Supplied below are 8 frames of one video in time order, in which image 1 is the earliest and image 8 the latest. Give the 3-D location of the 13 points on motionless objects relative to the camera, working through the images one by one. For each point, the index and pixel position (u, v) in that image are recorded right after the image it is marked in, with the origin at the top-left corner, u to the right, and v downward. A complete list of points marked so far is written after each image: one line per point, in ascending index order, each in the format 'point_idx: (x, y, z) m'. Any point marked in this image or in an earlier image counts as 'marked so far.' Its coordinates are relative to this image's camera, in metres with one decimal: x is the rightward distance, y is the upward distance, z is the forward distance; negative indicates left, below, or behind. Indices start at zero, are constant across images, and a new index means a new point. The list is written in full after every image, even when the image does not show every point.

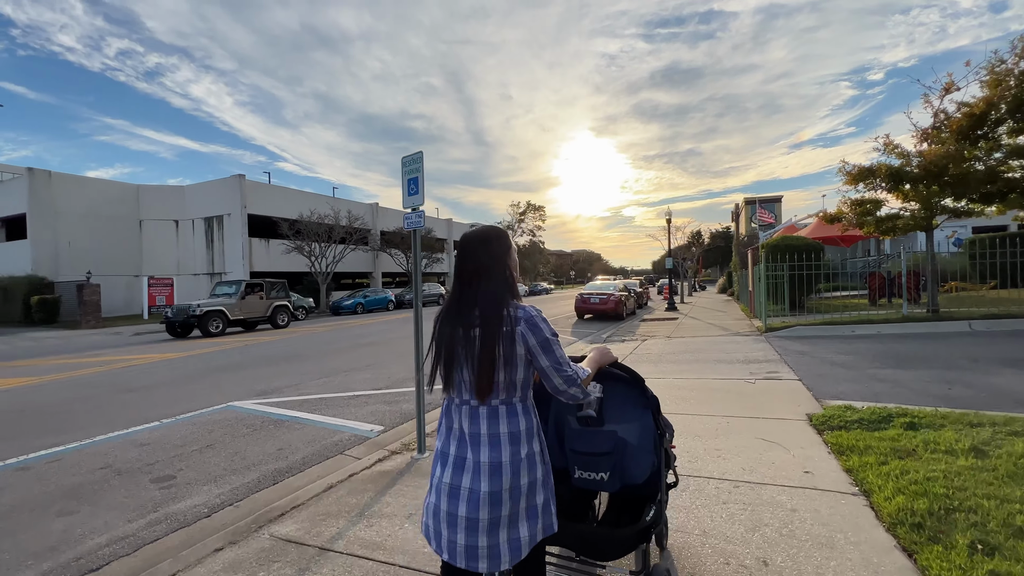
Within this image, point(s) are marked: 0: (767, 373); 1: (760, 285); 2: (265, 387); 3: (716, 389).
0: (+4.0, -1.3, +7.1) m
1: (+7.6, +0.1, +13.7) m
2: (-4.2, -1.7, +7.6) m
3: (+2.8, -1.4, +6.2) m
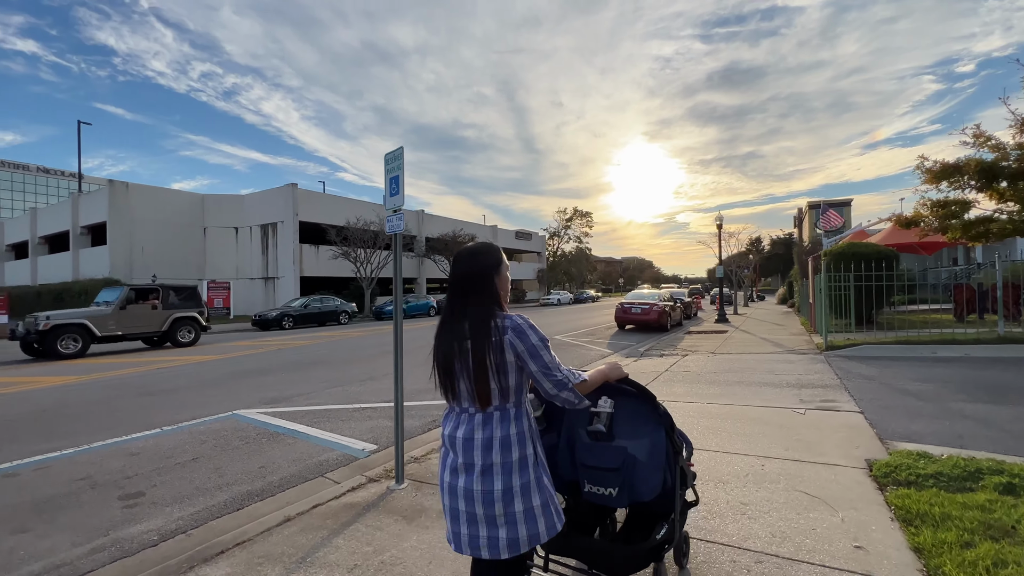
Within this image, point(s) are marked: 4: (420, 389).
0: (+4.1, -1.5, +6.0) m
1: (+8.5, -0.2, +12.3) m
2: (-3.9, -1.8, +7.5) m
3: (+2.9, -1.6, +5.3) m
4: (-1.7, -1.8, +8.0) m
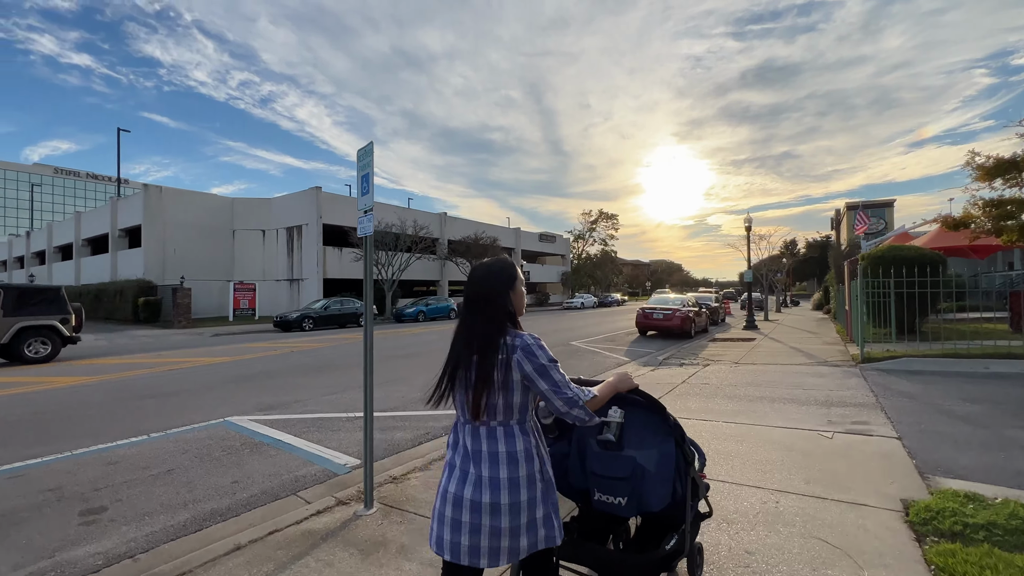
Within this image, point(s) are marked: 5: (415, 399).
0: (+4.1, -1.6, +5.4) m
1: (+8.8, -0.4, +11.4) m
2: (-3.9, -1.9, +7.3) m
3: (+2.8, -1.6, +4.8) m
4: (-1.6, -1.9, +7.7) m
5: (-1.7, -1.9, +7.6) m
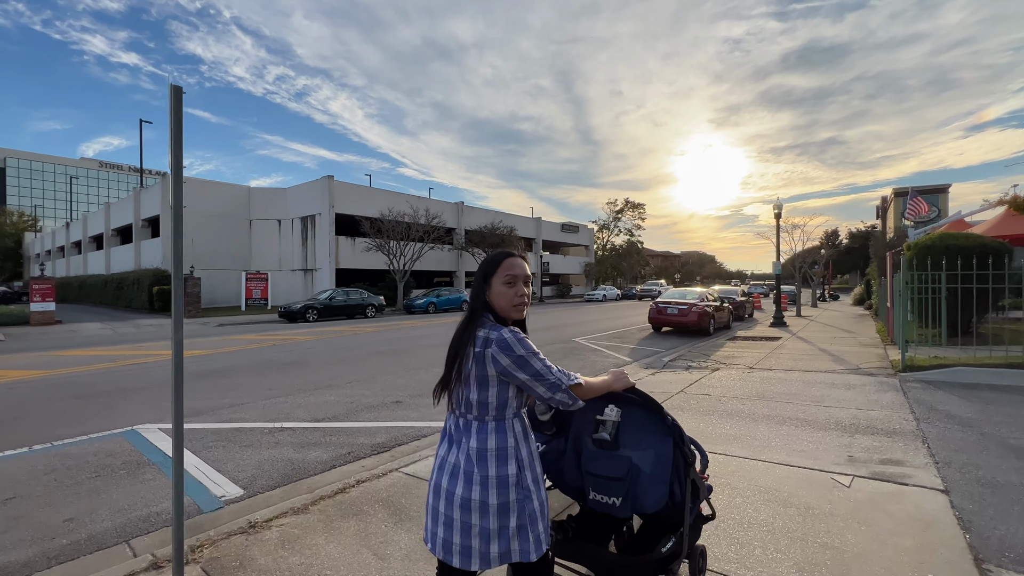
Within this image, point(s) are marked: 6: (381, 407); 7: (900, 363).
0: (+3.4, -1.6, +4.1) m
1: (+8.5, -0.3, +9.8) m
2: (-4.4, -1.7, +6.5) m
3: (+2.1, -1.6, +3.6) m
4: (-2.1, -1.8, +6.8) m
5: (-2.2, -1.7, +6.7) m
6: (-1.9, -1.8, +6.6) m
7: (+7.2, -1.4, +8.4) m
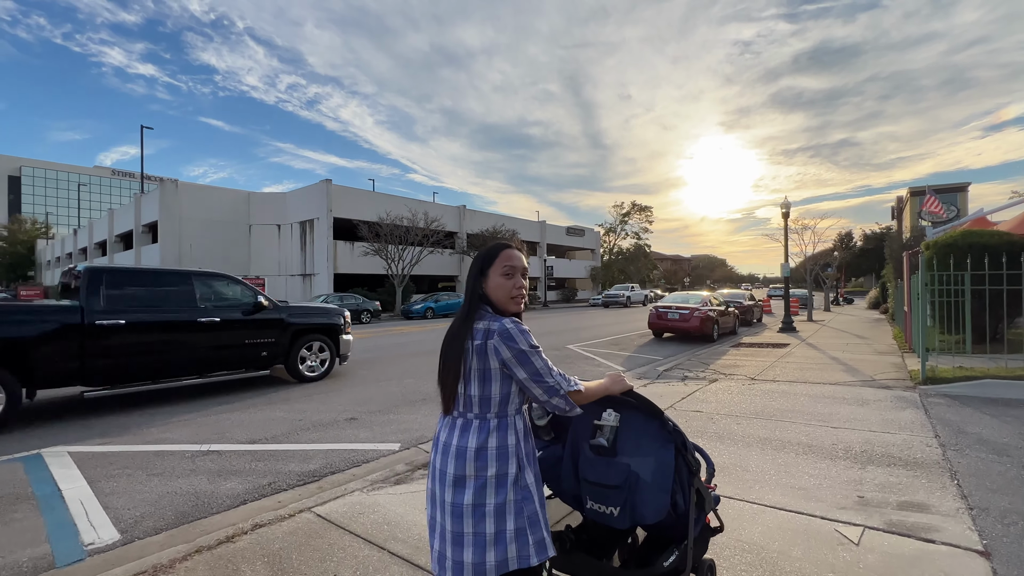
0: (+2.9, -1.6, +3.3) m
1: (+8.1, -0.3, +8.9) m
2: (-4.9, -1.8, +5.9) m
3: (+1.5, -1.6, +2.8) m
4: (-2.6, -1.8, +6.1) m
5: (-2.7, -1.8, +6.0) m
6: (-2.4, -1.8, +5.9) m
7: (+6.8, -1.4, +7.5) m
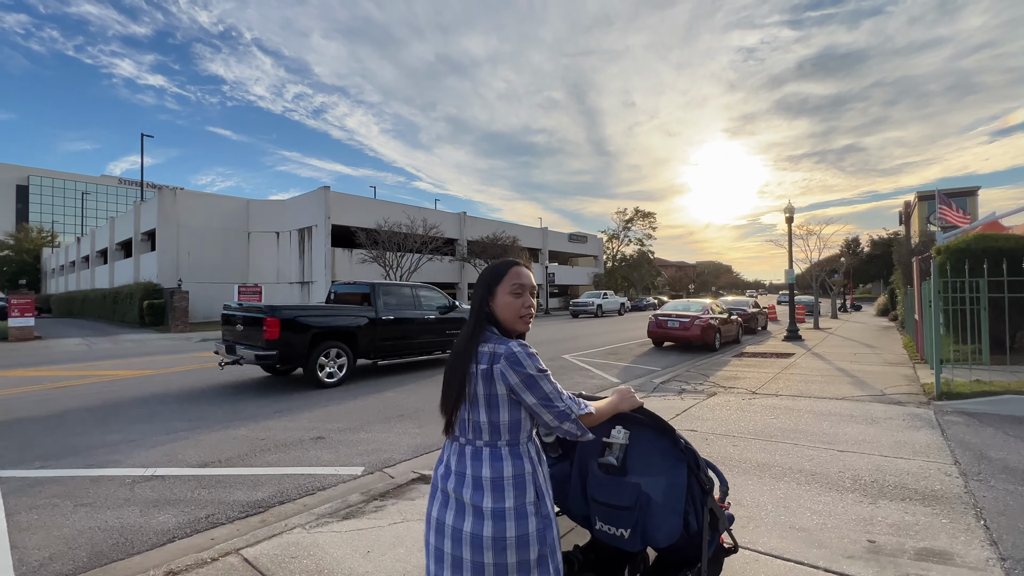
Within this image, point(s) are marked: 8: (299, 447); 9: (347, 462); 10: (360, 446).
0: (+2.6, -1.6, +2.8) m
1: (+7.8, -0.5, +8.4) m
2: (-5.2, -1.9, +5.5) m
3: (+1.2, -1.7, +2.3) m
4: (-2.9, -1.9, +5.7) m
5: (-3.0, -1.9, +5.6) m
6: (-2.7, -1.9, +5.5) m
7: (+6.5, -1.6, +7.0) m
8: (-2.6, -1.9, +5.5) m
9: (-1.9, -2.0, +5.1) m
10: (-1.9, -1.9, +5.5) m
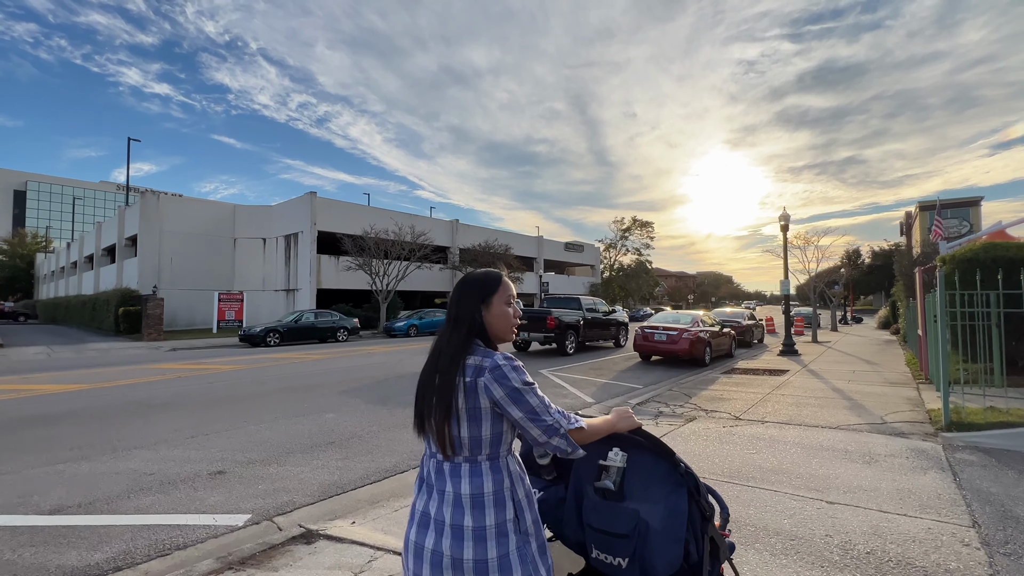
0: (+1.8, -1.7, +2.0) m
1: (+7.1, -0.7, +7.5) m
2: (-5.9, -2.0, +4.6) m
3: (+0.5, -1.7, +1.5) m
4: (-3.6, -2.0, +4.8) m
5: (-3.7, -2.0, +4.7) m
6: (-3.4, -2.0, +4.6) m
7: (+5.8, -1.7, +6.1) m
8: (-3.3, -2.0, +4.6) m
9: (-2.6, -2.0, +4.2) m
10: (-2.6, -2.0, +4.7) m
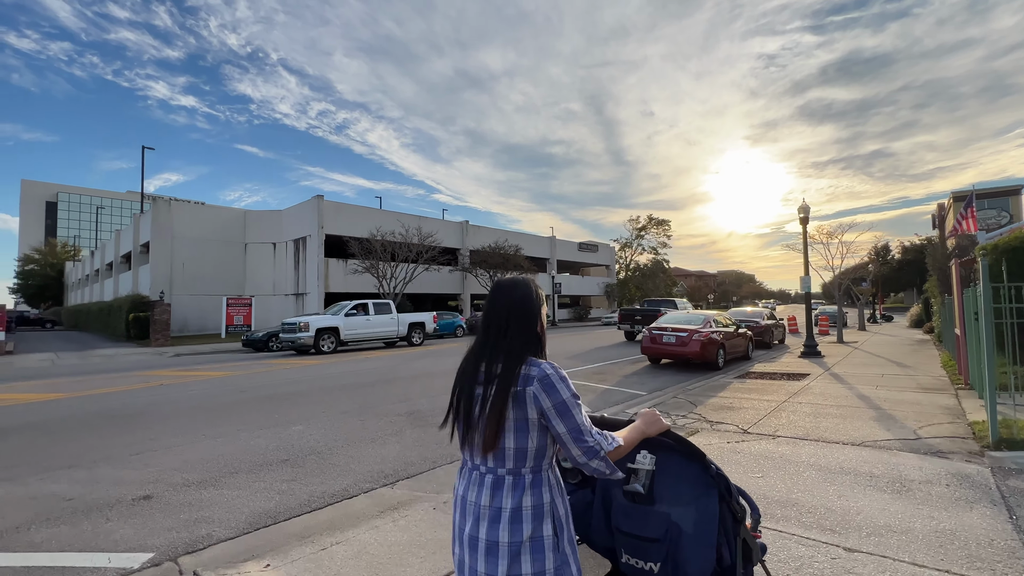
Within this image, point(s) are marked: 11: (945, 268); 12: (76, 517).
0: (+1.3, -1.7, +1.2) m
1: (+6.8, -0.6, +6.5) m
2: (-6.3, -2.0, +4.2) m
3: (0.0, -1.7, +0.8) m
4: (-4.0, -2.0, +4.3) m
5: (-4.1, -2.0, +4.2) m
6: (-3.8, -2.0, +4.1) m
7: (+5.5, -1.7, +5.2) m
8: (-3.7, -2.0, +4.1) m
9: (-3.0, -2.1, +3.6) m
10: (-3.0, -2.1, +4.1) m
11: (+17.5, +0.8, +18.1) m
12: (-3.8, -2.0, +4.1) m
